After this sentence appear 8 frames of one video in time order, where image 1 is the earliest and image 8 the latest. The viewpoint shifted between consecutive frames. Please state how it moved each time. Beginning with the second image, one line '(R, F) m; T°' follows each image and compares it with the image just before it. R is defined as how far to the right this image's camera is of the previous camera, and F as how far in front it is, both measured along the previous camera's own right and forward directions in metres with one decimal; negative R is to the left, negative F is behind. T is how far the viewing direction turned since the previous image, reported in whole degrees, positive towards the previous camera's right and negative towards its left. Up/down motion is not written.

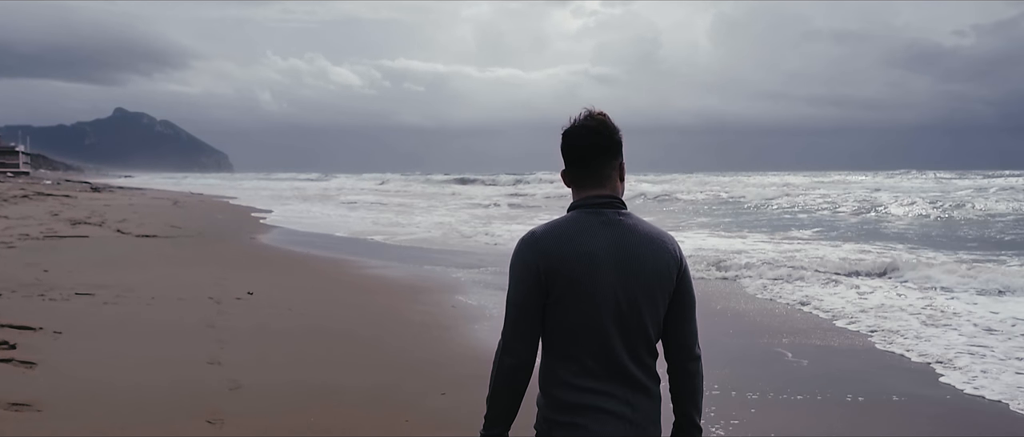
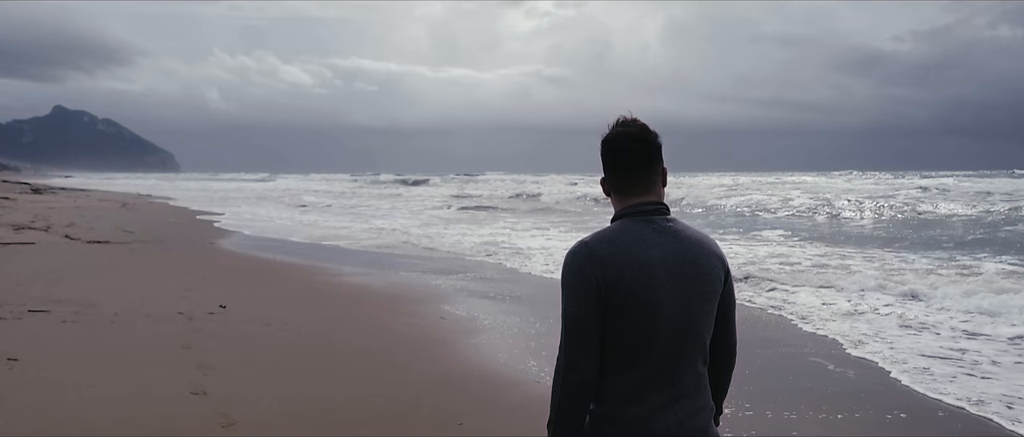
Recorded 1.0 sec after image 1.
(-0.3, +0.3) m; +4°
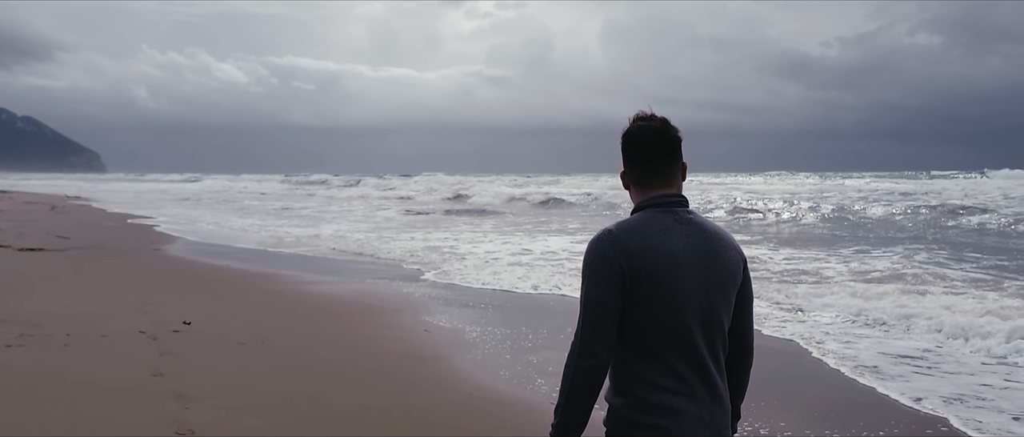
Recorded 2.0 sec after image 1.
(-0.3, +0.3) m; +5°
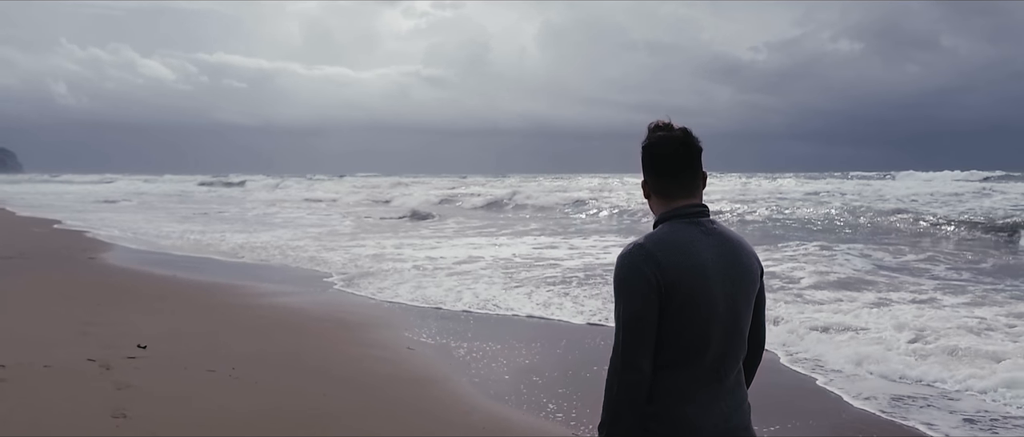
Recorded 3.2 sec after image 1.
(-0.3, +0.4) m; +5°
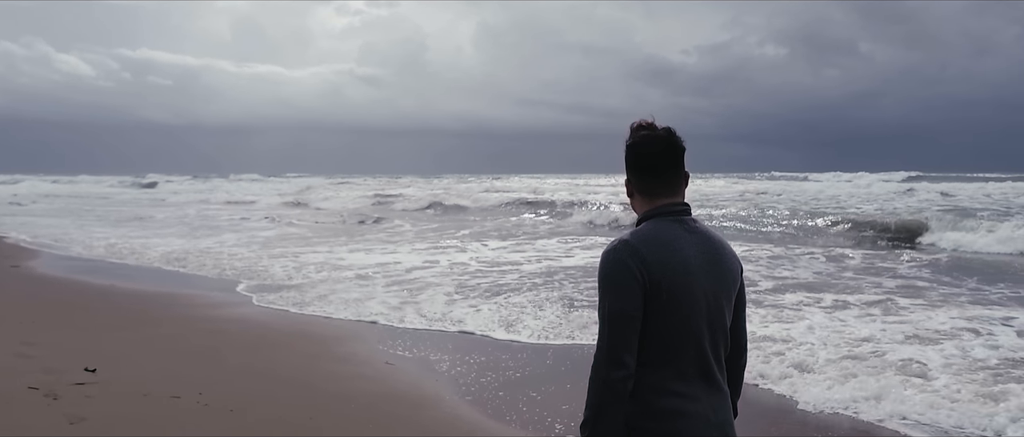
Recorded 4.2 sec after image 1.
(-0.3, +0.3) m; +5°
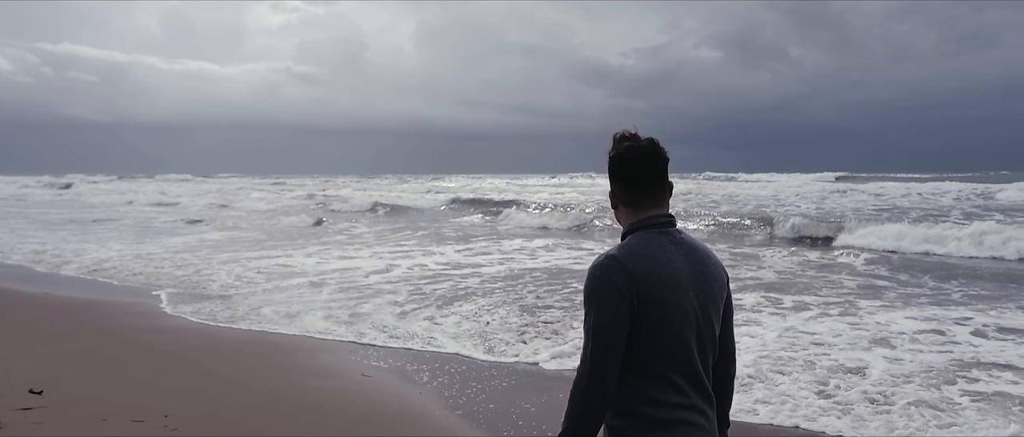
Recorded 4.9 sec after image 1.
(-0.2, +0.2) m; +5°
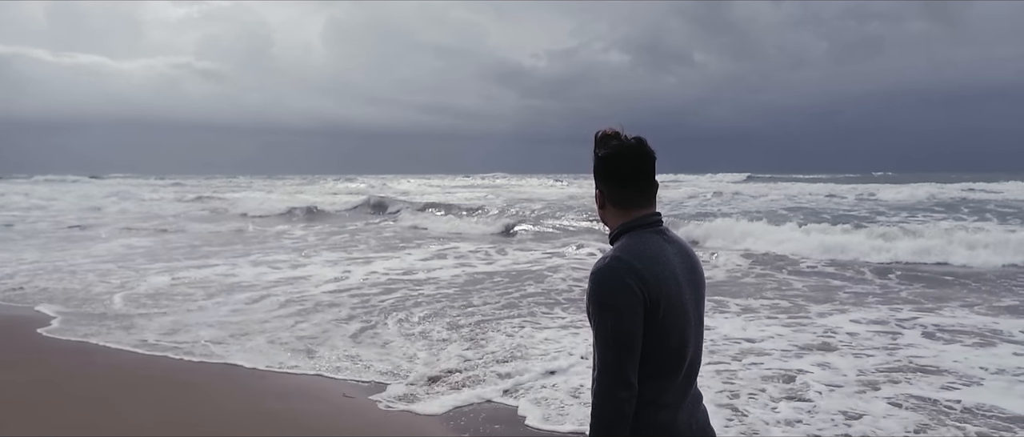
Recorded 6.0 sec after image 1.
(-0.4, +0.3) m; +7°
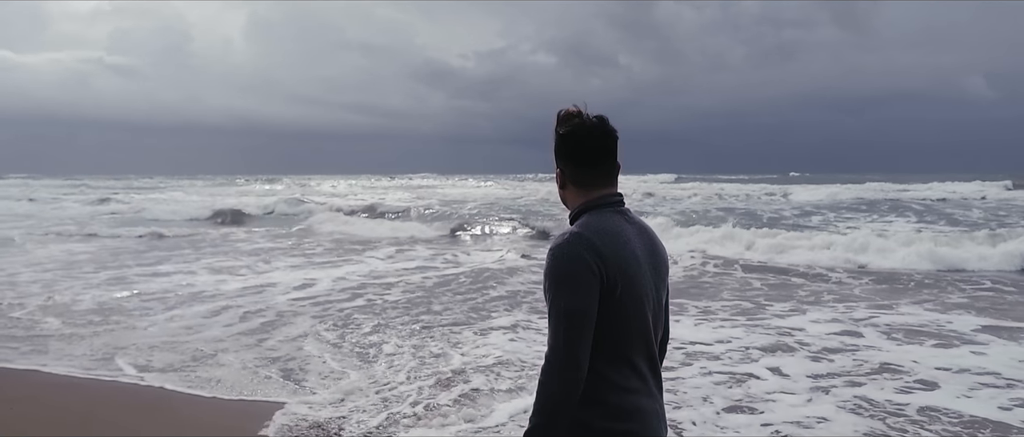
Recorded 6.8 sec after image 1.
(-0.3, +0.1) m; +6°
